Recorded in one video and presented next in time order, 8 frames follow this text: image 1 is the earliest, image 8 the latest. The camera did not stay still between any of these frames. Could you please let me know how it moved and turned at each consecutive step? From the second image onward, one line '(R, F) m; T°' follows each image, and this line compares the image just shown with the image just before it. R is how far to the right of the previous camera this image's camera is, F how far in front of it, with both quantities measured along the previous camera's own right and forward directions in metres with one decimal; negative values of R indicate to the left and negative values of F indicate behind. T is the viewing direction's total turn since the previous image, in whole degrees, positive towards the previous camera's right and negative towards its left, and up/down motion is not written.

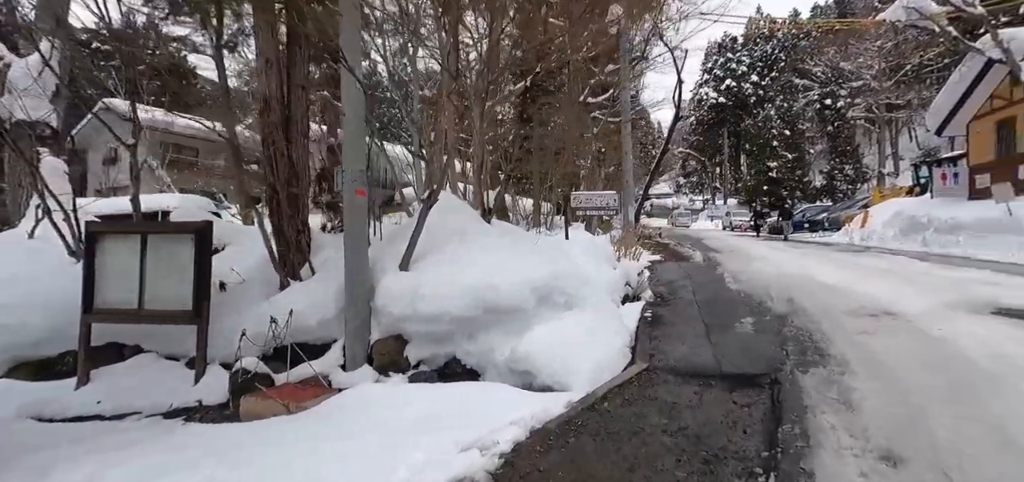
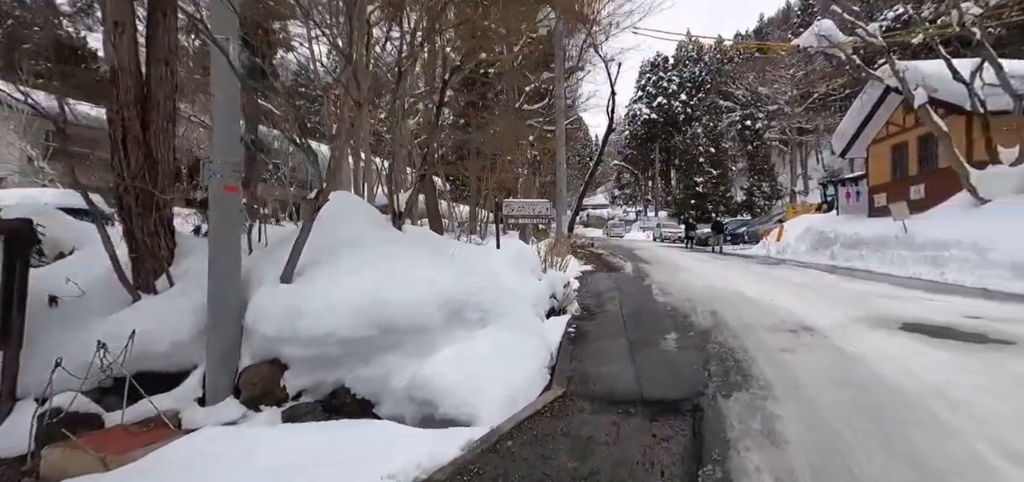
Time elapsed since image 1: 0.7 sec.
(+0.3, +0.5) m; +7°
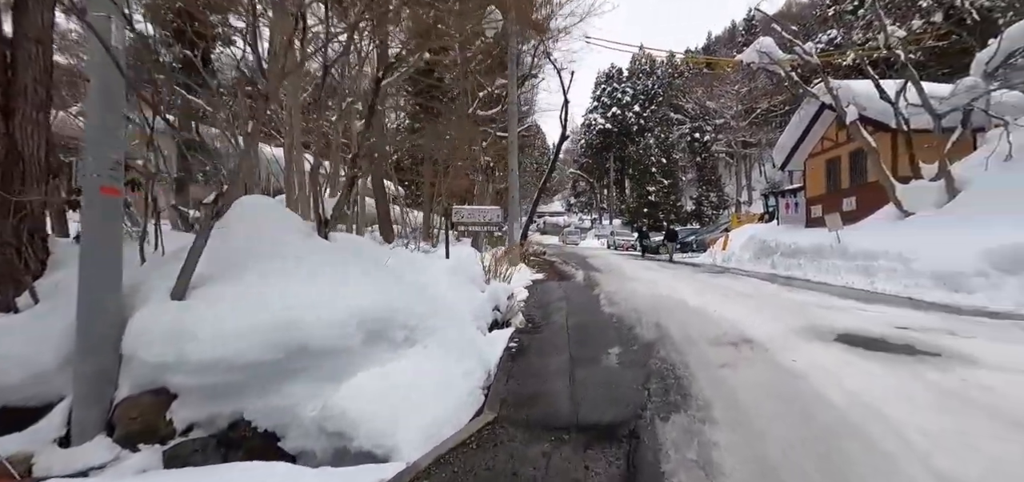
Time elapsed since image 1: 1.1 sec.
(+0.2, +0.3) m; +5°
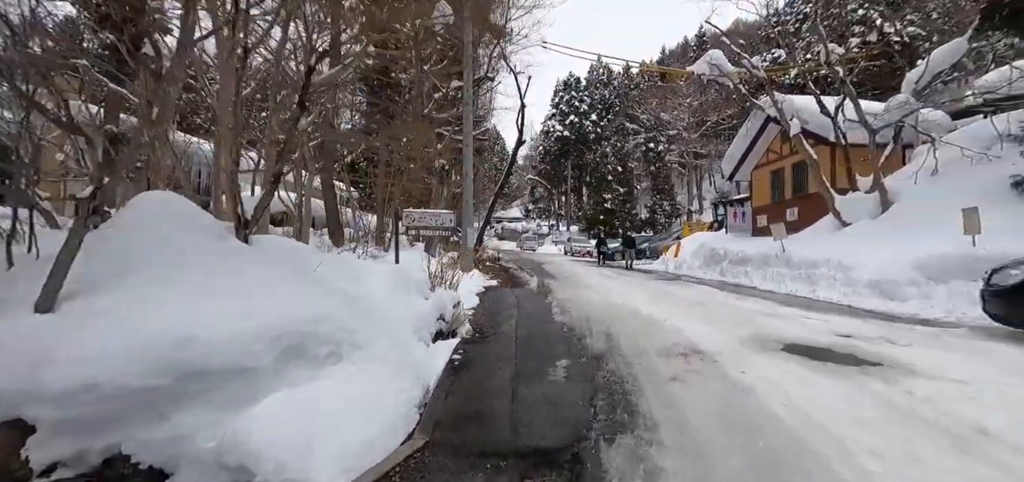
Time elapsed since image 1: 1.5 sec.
(+0.2, +0.3) m; +5°
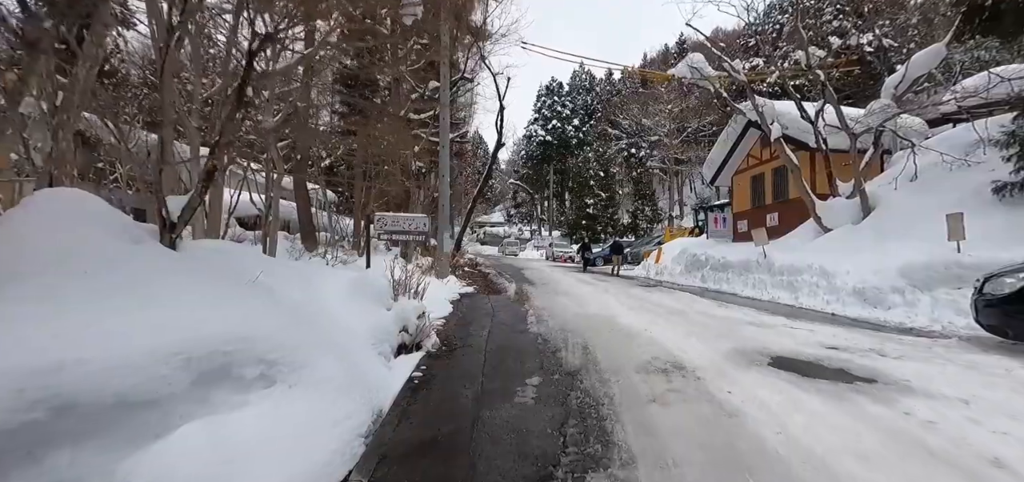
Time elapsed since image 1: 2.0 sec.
(+0.2, +0.4) m; +2°
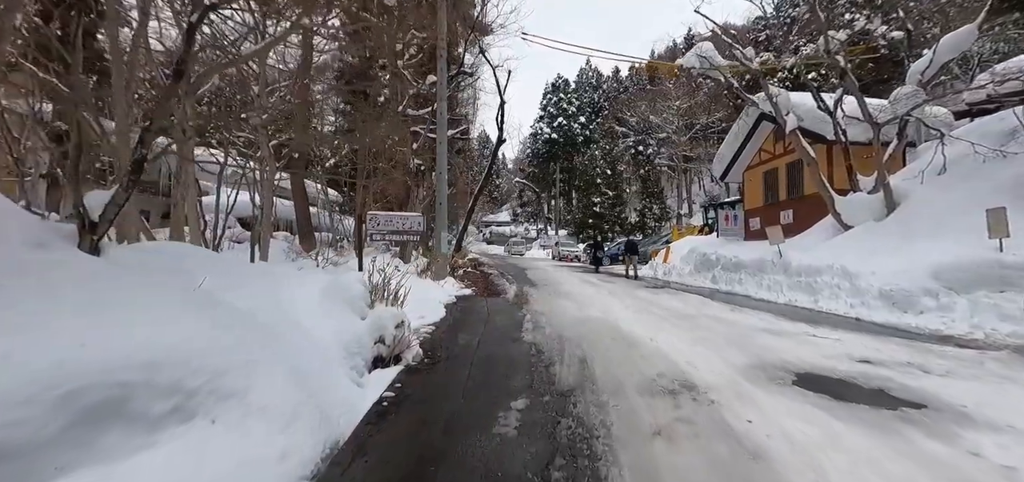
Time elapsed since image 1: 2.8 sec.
(+0.2, +0.6) m; -1°
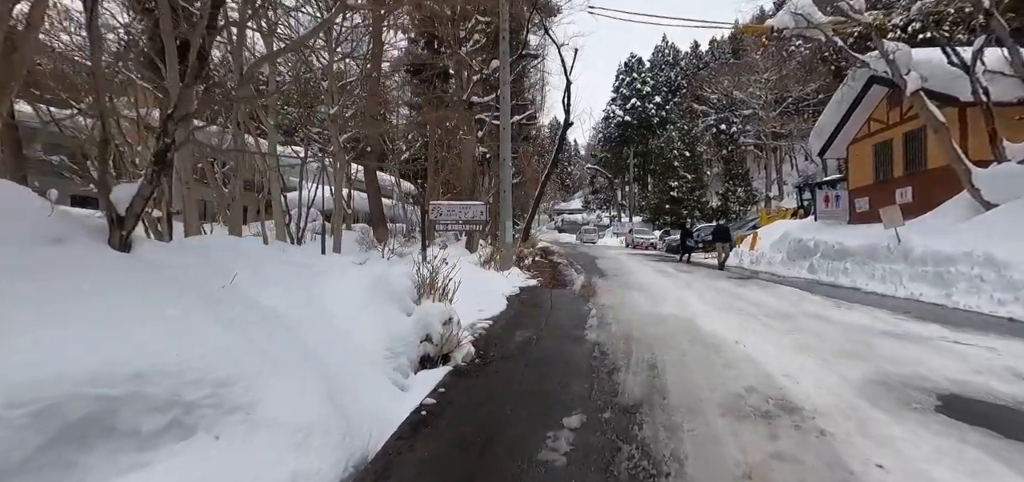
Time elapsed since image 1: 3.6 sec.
(+0.2, +0.5) m; -9°
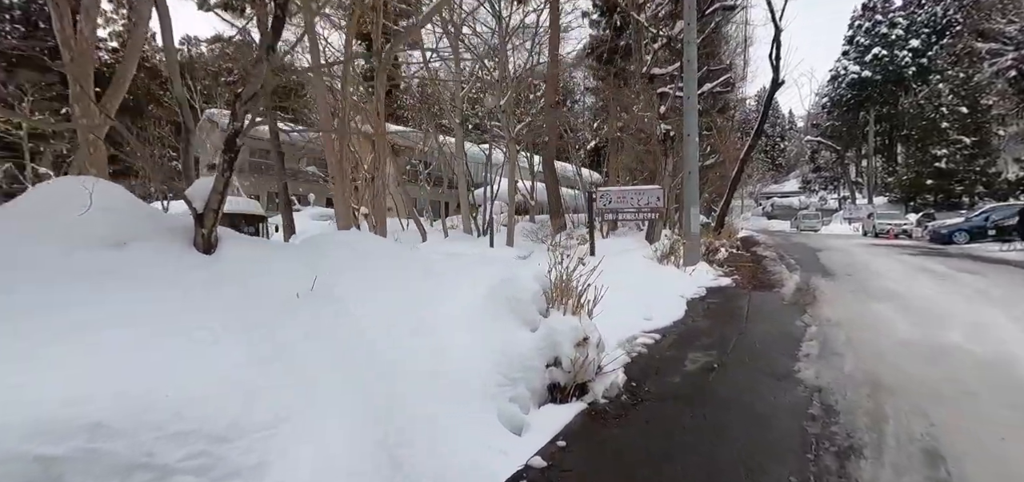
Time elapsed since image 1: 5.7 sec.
(+0.2, +1.2) m; -23°
